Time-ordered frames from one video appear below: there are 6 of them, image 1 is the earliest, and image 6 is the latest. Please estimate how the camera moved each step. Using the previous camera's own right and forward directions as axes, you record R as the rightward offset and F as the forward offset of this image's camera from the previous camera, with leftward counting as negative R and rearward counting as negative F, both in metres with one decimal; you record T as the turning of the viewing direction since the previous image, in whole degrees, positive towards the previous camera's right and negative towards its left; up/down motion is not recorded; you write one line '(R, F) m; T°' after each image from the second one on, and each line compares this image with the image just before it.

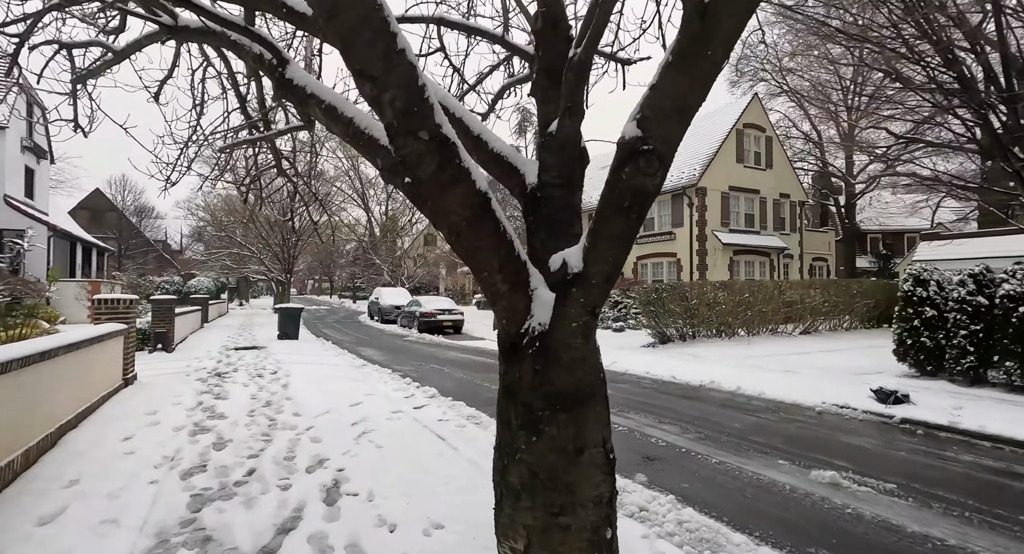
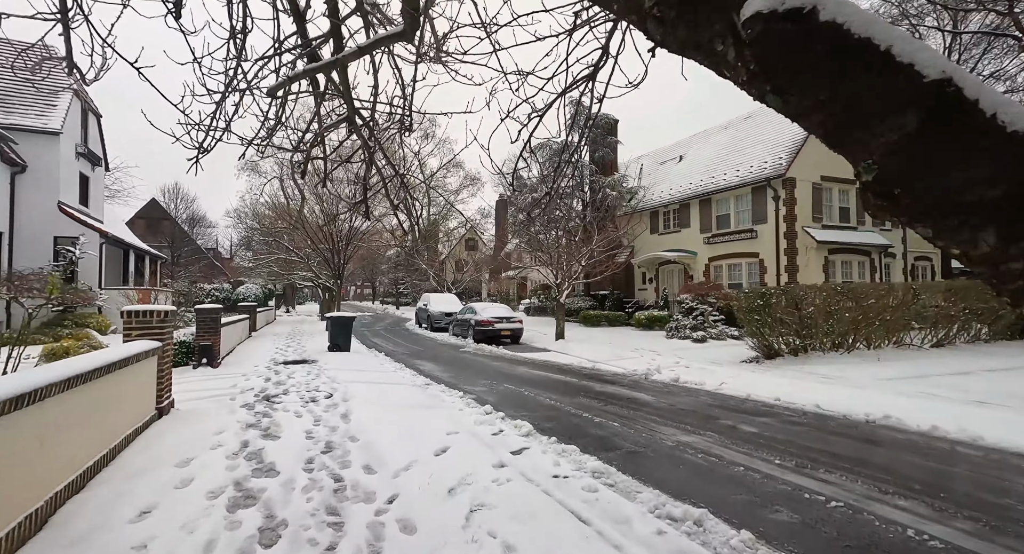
(-0.7, +1.3) m; -4°
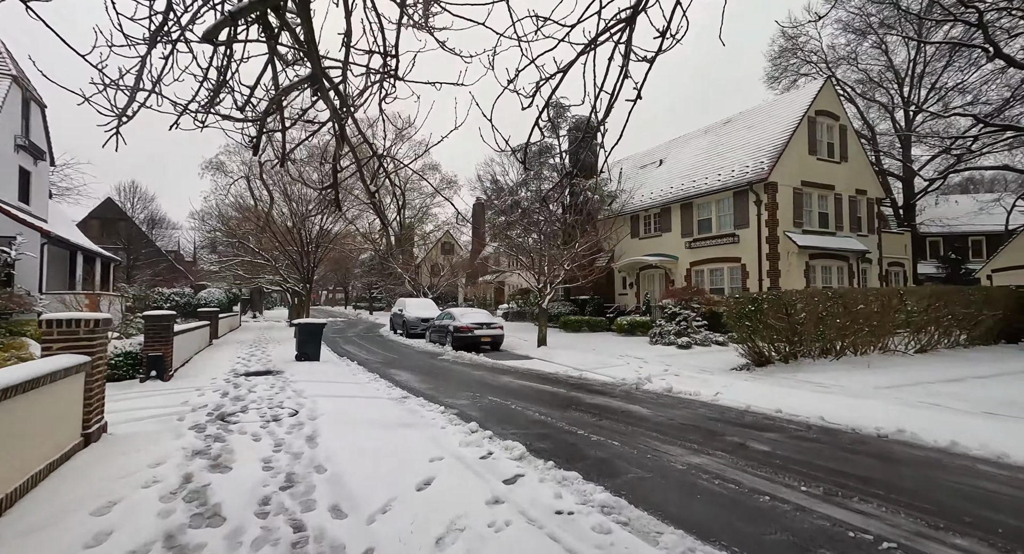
(-0.1, +0.5) m; +3°
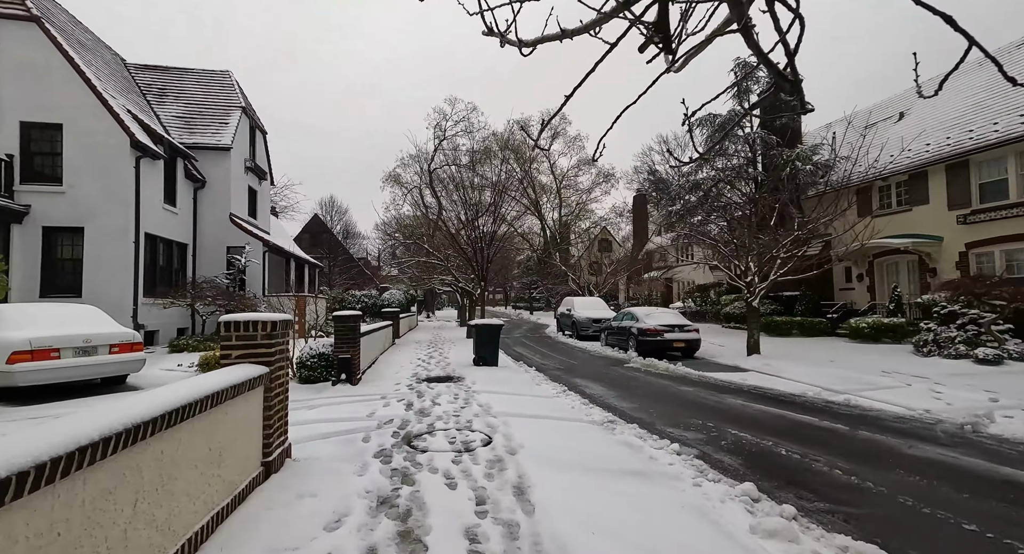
(-0.9, +1.5) m; -17°
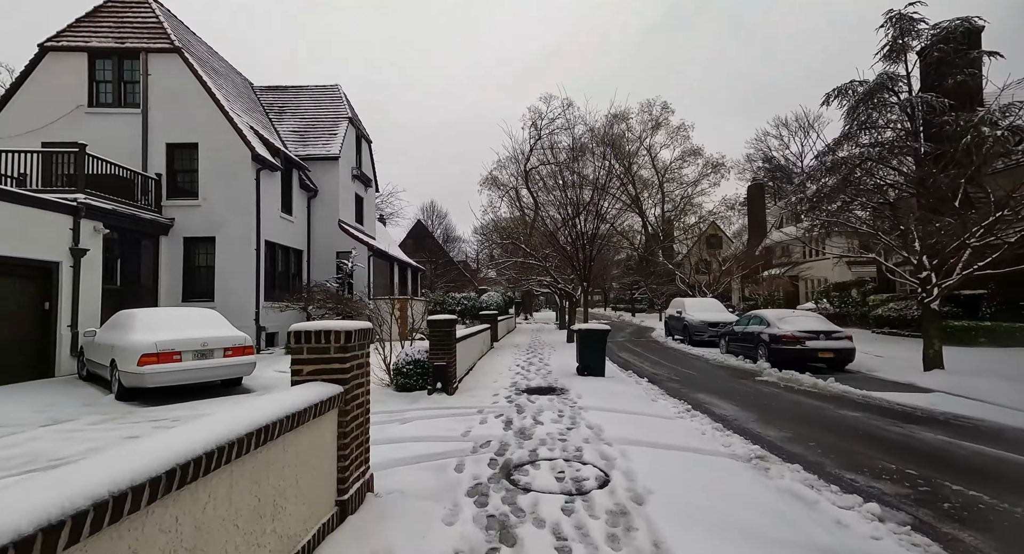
(-0.2, +1.0) m; -11°
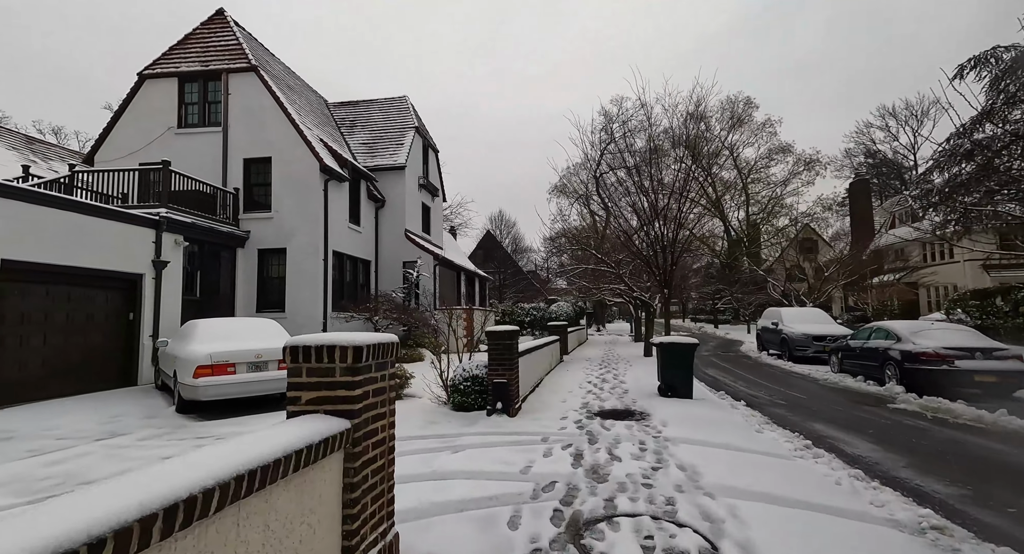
(0.0, +1.1) m; -8°
